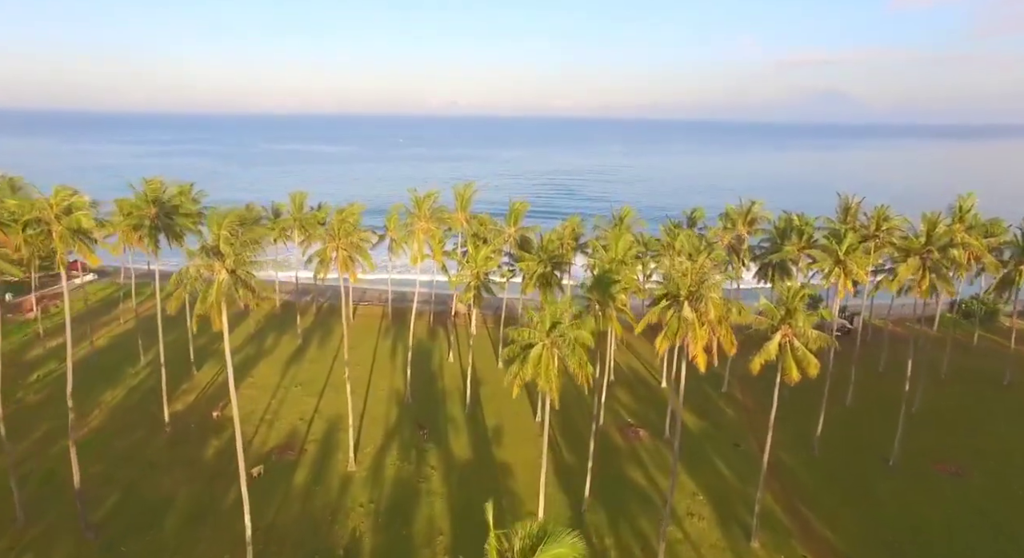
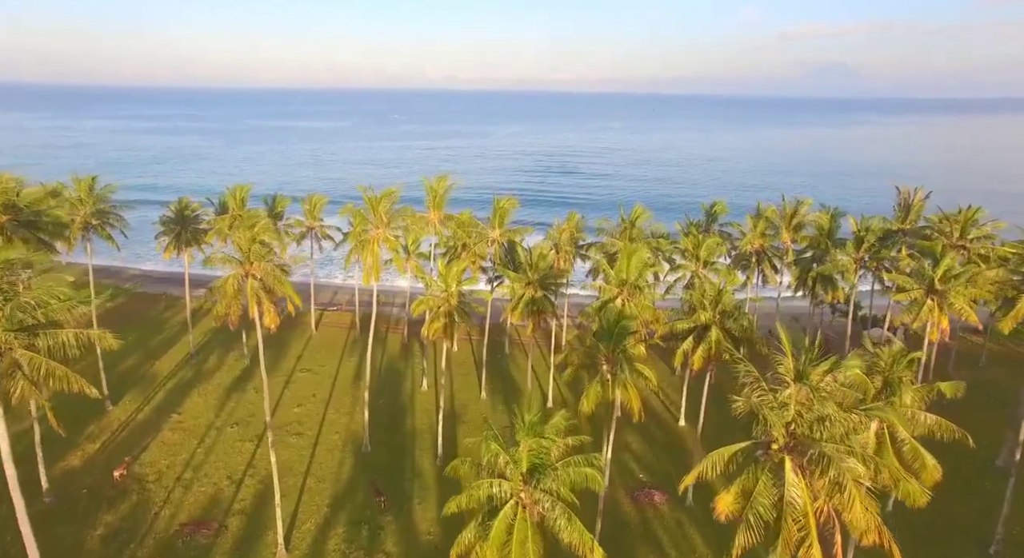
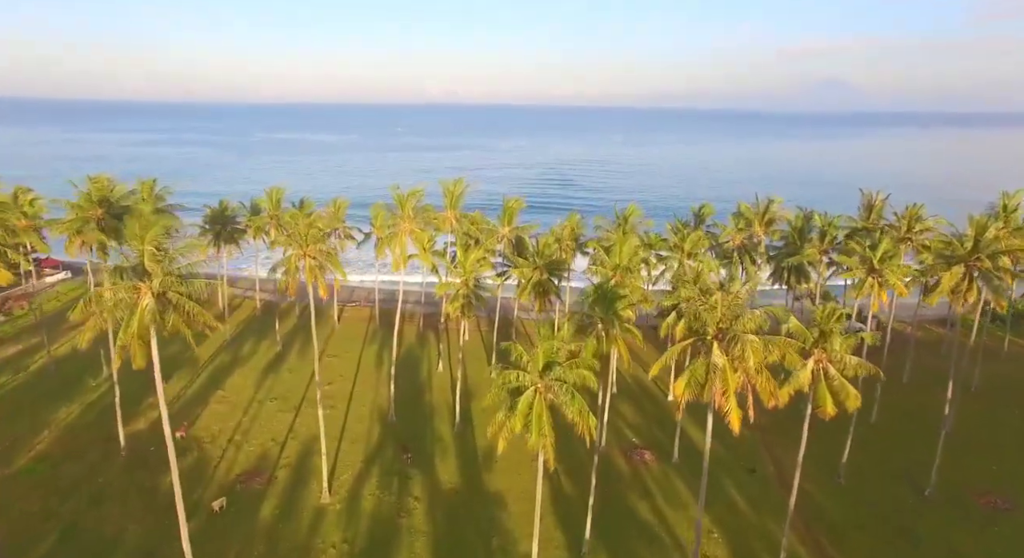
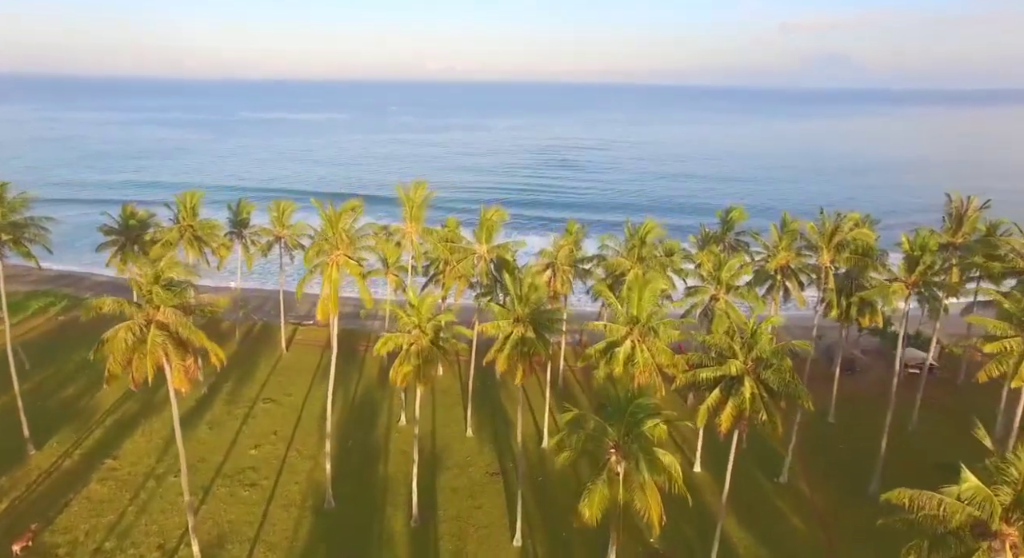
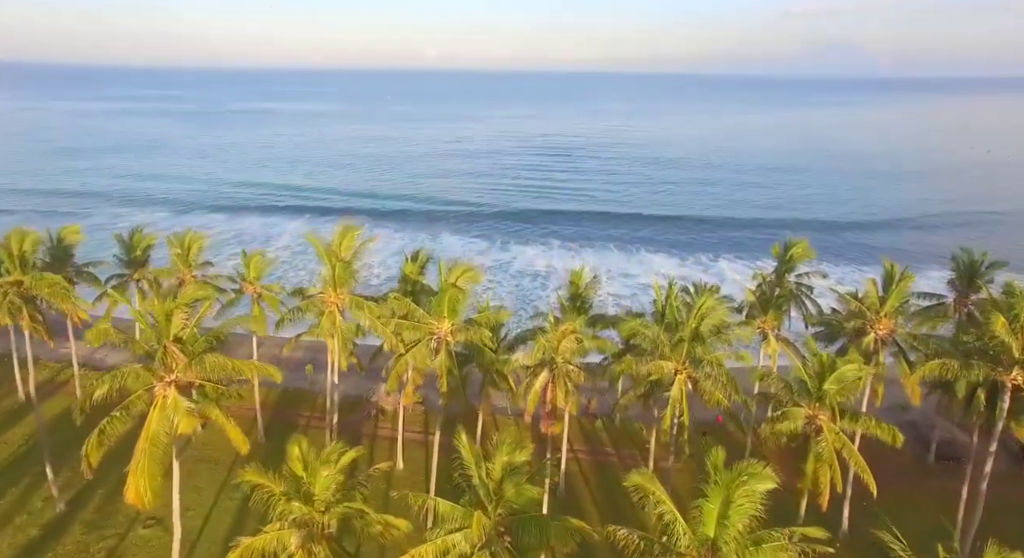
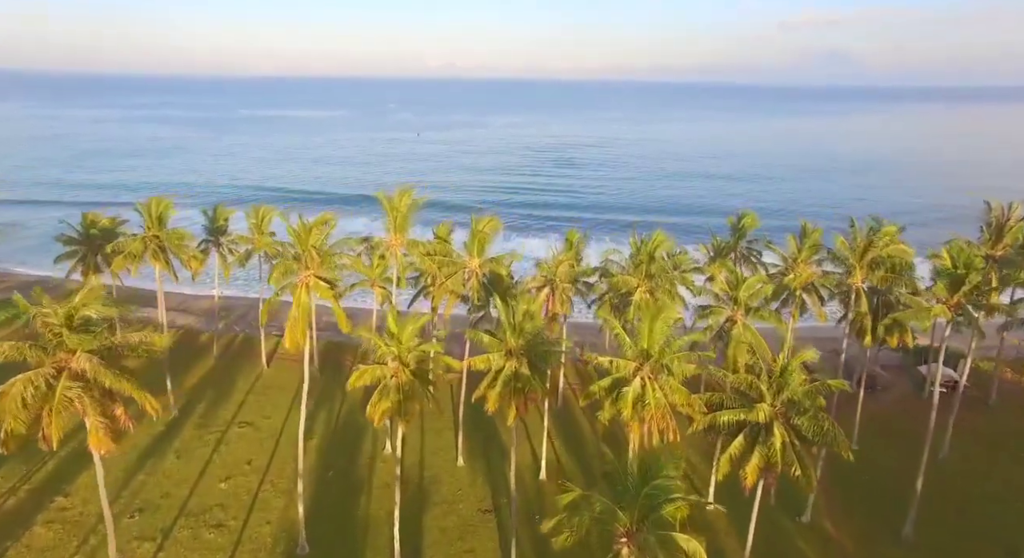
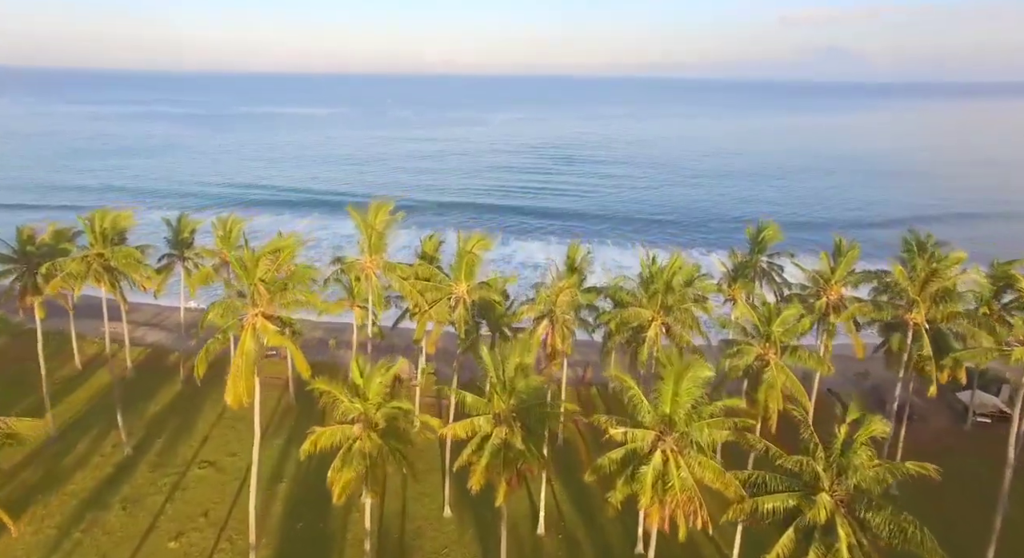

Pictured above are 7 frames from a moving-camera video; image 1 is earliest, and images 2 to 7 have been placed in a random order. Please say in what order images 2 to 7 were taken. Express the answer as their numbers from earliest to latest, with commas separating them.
3, 2, 4, 6, 7, 5
